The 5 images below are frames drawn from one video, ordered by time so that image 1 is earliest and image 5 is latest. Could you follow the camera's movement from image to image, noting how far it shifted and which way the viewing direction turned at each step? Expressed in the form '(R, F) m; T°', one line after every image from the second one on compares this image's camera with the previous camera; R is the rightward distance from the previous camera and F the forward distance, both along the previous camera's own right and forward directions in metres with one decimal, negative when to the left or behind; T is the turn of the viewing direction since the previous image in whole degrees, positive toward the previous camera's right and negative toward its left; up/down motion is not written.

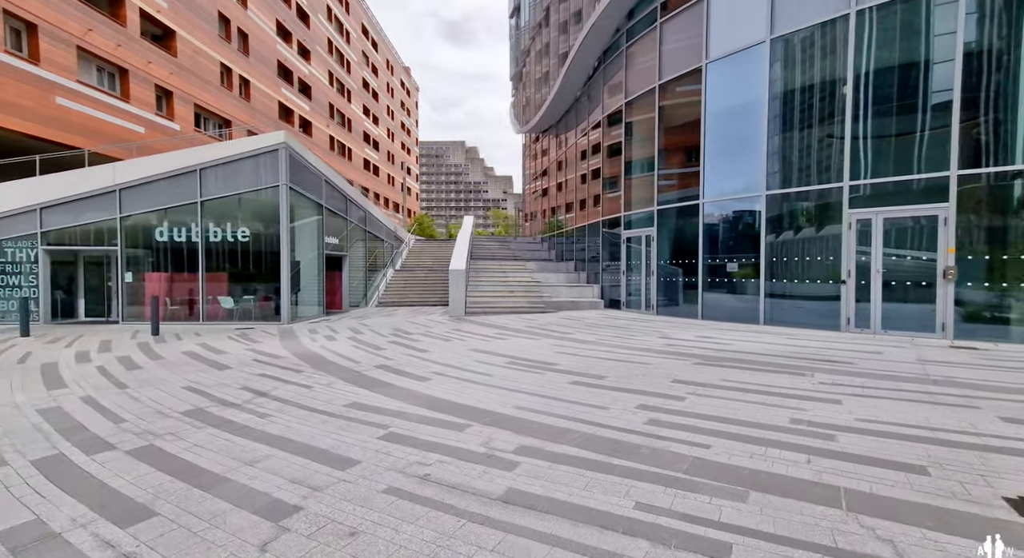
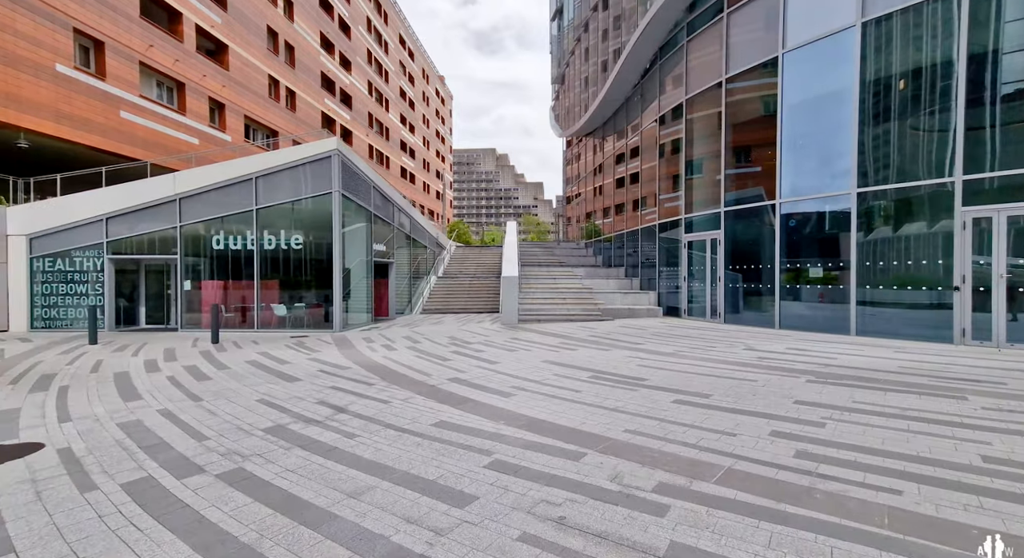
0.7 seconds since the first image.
(-0.6, +0.4) m; -4°
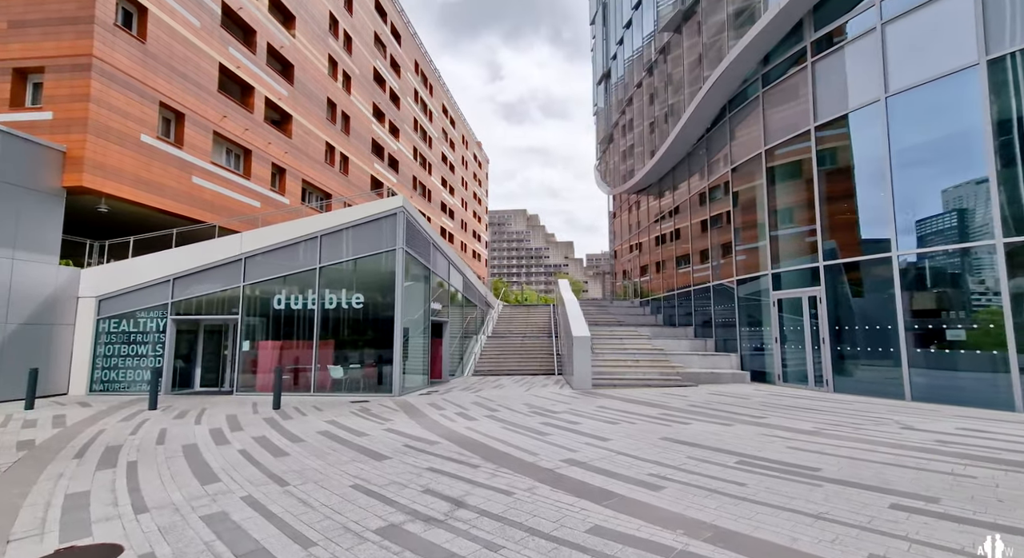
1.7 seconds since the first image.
(-0.9, +0.6) m; -4°
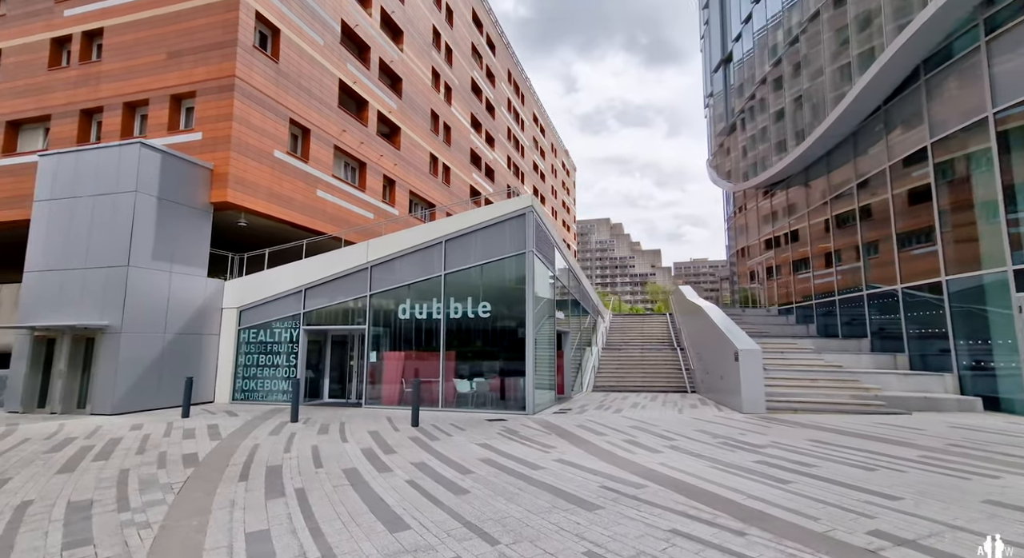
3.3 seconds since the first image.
(-1.3, +1.0) m; -10°
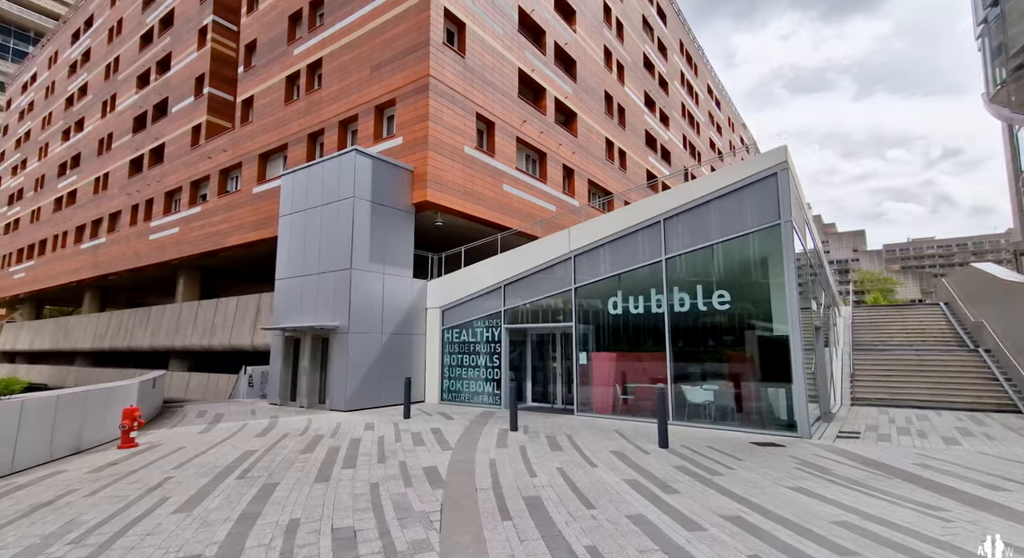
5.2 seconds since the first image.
(-1.6, +1.4) m; -19°
